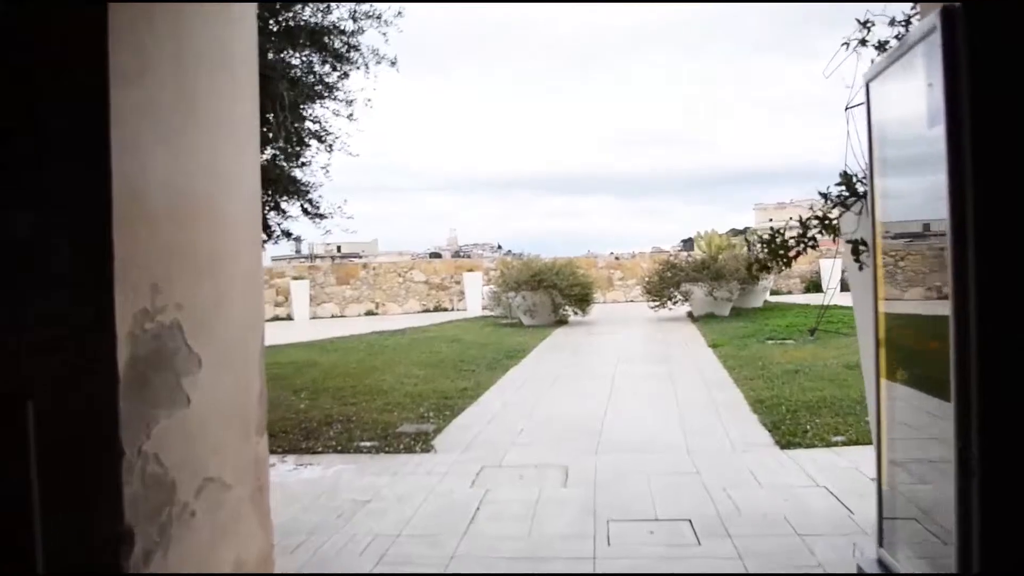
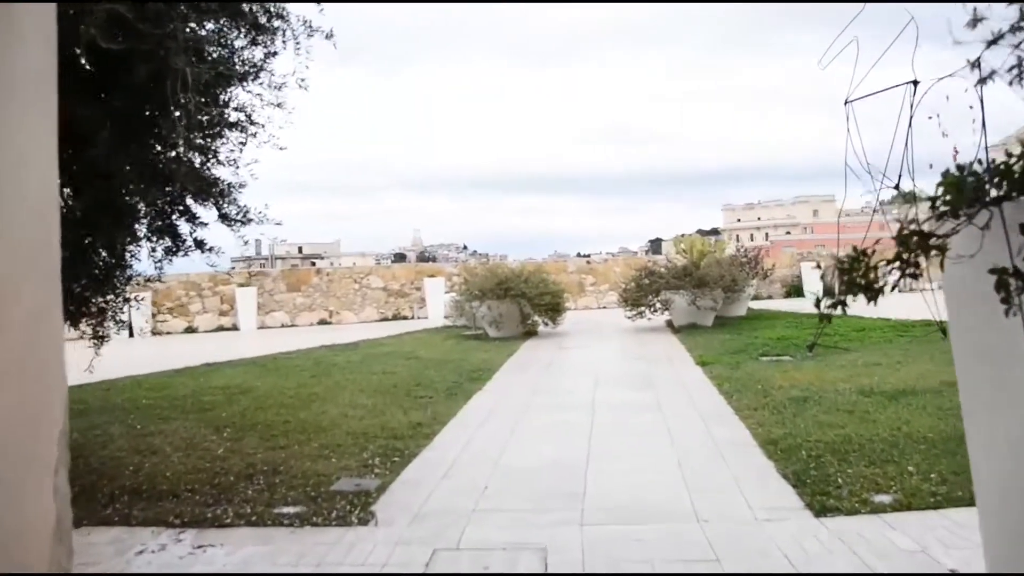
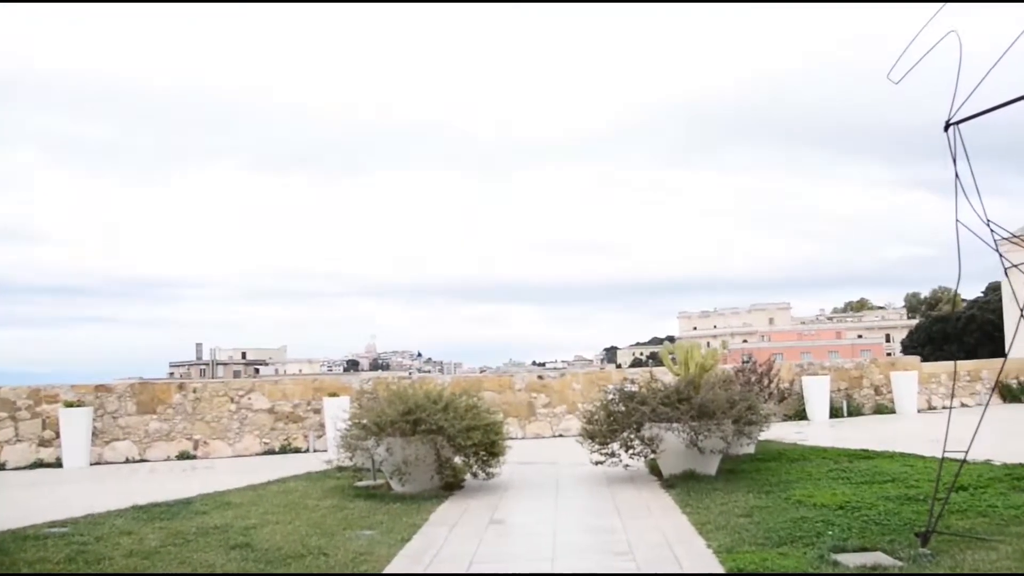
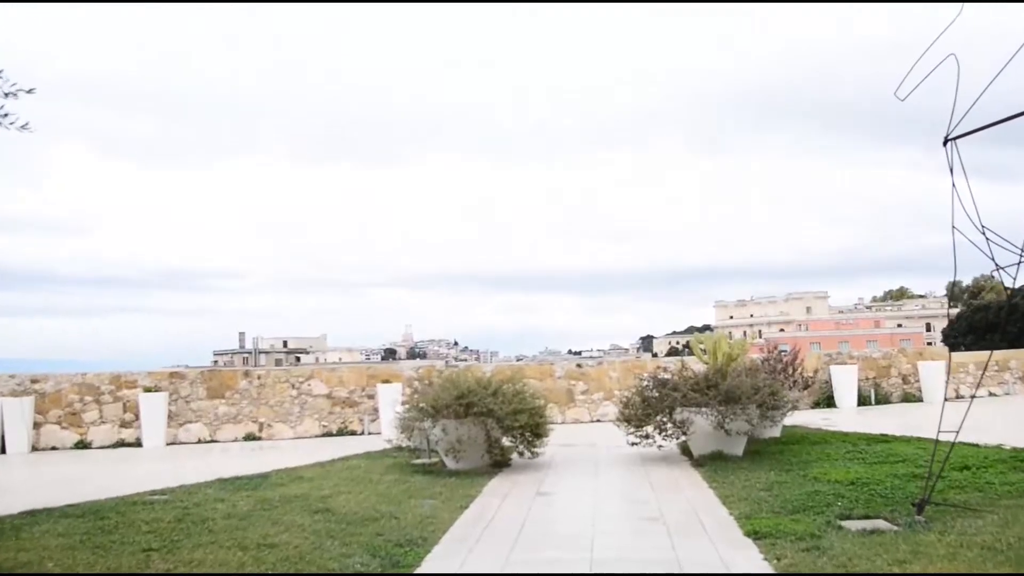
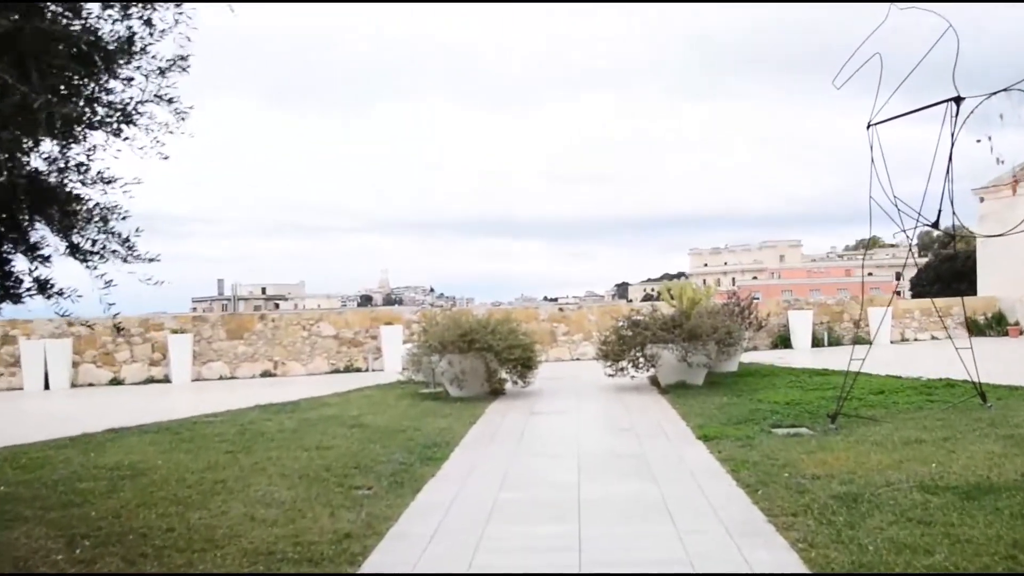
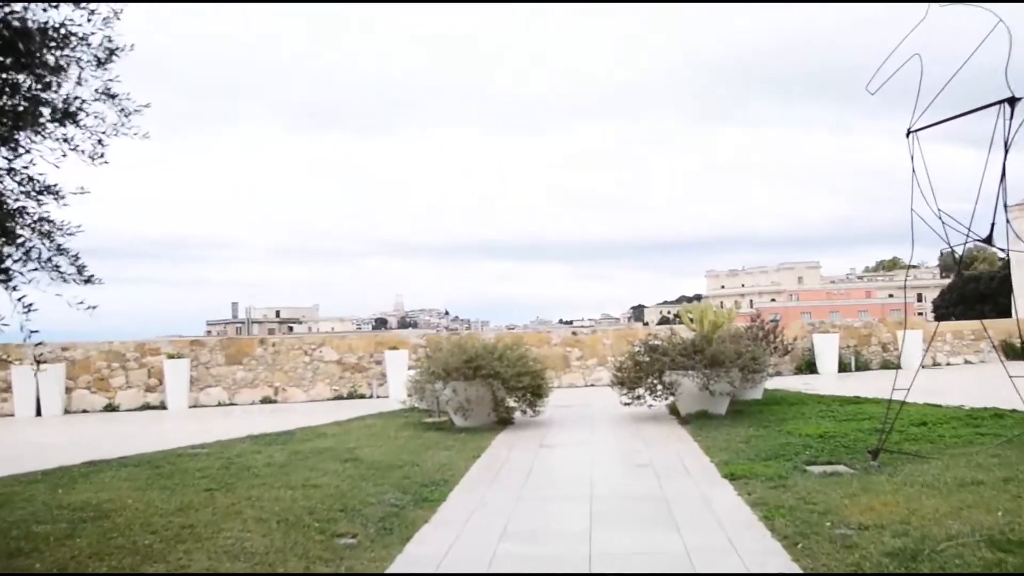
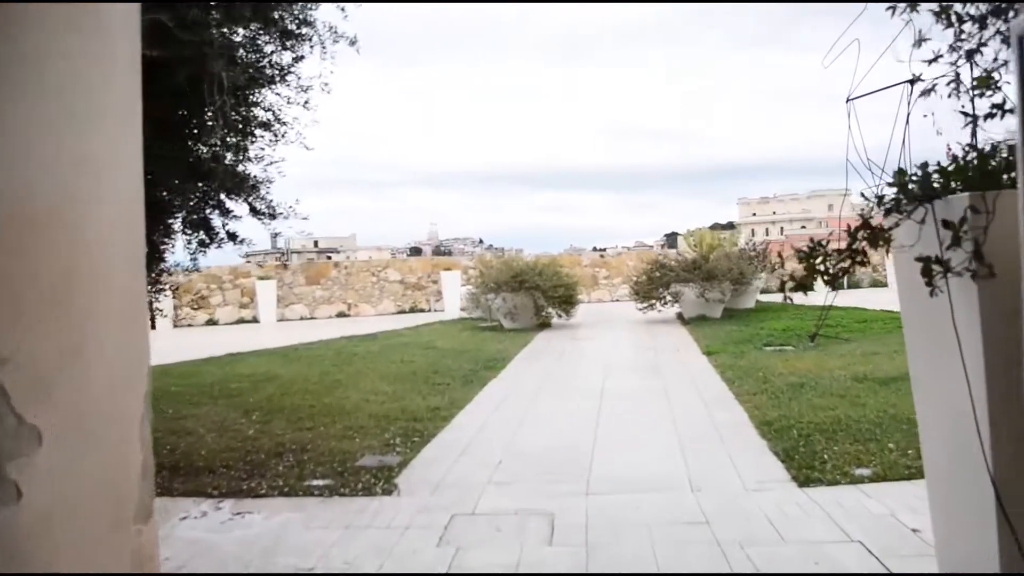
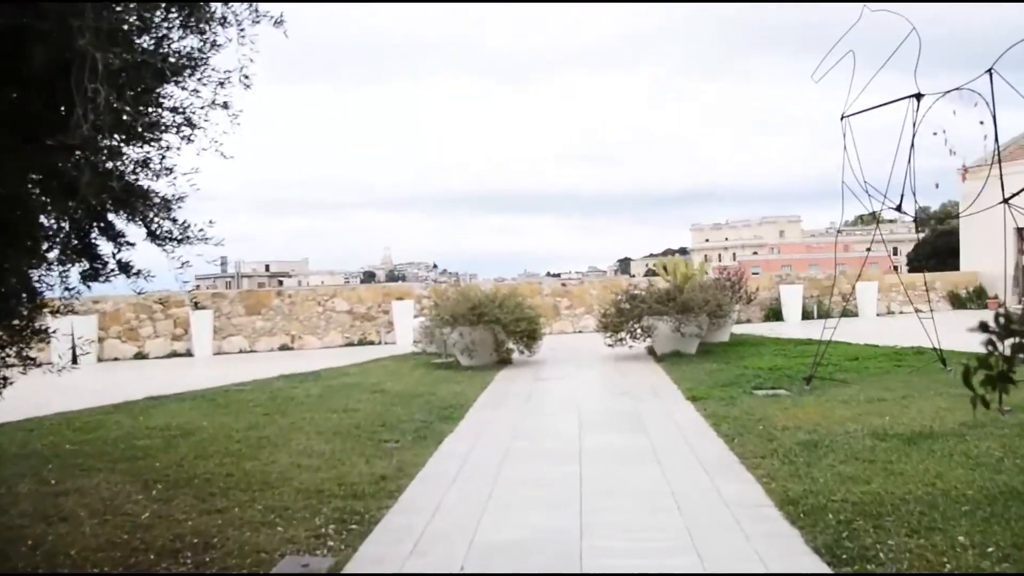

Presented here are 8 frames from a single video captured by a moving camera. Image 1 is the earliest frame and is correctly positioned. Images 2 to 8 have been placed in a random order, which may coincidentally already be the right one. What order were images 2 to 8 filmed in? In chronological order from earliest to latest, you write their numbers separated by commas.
7, 2, 8, 5, 6, 4, 3
